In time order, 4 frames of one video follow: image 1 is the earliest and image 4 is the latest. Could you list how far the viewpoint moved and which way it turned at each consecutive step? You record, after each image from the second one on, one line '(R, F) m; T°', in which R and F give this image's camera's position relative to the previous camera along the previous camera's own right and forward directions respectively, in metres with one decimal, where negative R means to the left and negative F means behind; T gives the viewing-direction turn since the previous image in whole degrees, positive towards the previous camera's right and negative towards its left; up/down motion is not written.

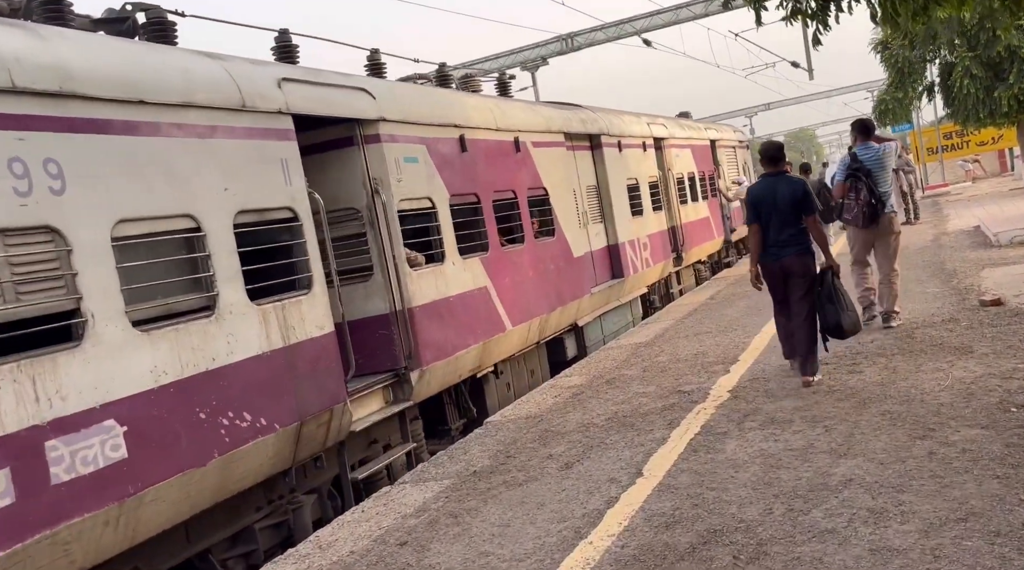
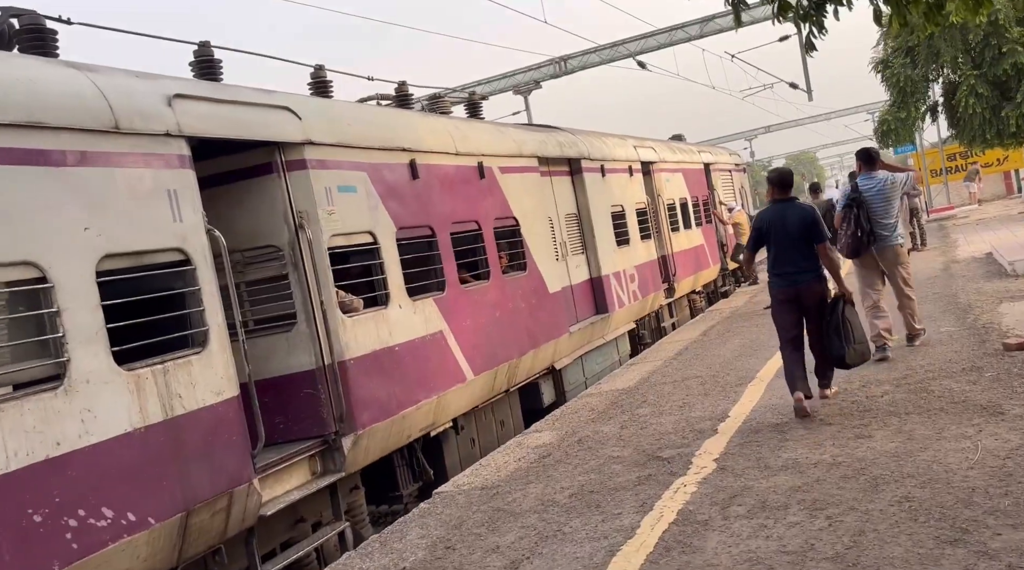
(+0.3, +1.1) m; 0°
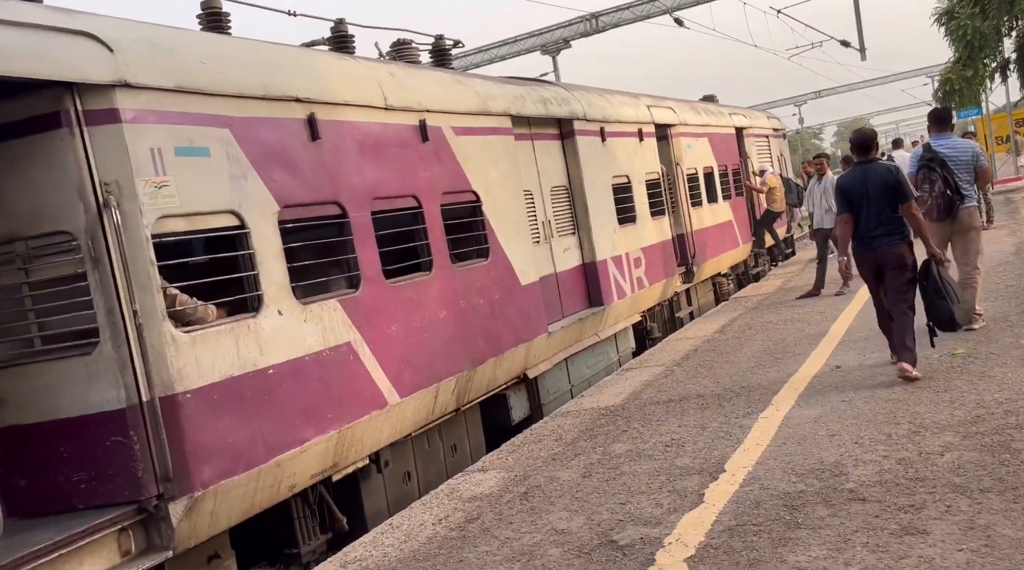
(+0.6, +2.0) m; -2°
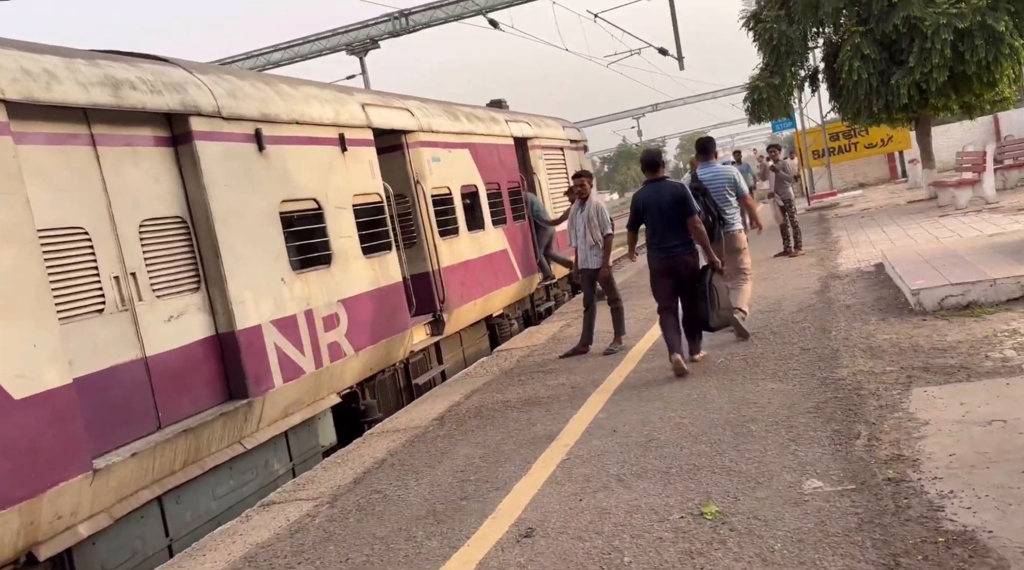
(+1.7, +3.2) m; +8°
